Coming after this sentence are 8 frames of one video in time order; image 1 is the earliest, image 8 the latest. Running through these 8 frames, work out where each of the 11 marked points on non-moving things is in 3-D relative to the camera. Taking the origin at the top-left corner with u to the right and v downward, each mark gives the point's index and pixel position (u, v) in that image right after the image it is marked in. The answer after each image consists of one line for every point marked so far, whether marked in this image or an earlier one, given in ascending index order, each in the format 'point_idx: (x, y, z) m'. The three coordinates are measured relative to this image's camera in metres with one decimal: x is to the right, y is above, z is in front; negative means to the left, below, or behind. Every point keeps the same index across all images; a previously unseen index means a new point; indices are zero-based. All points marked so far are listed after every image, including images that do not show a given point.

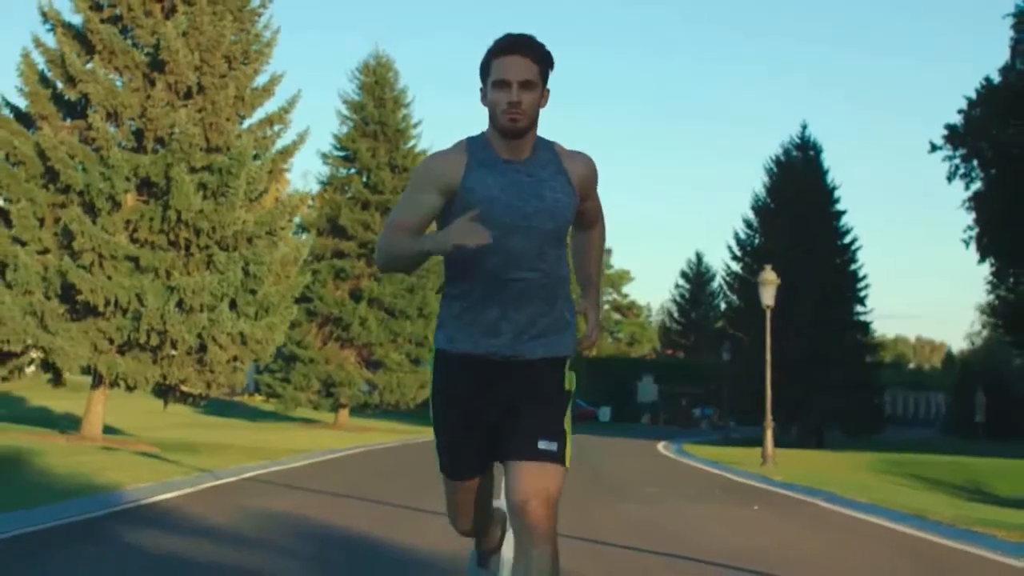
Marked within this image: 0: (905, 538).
0: (+4.0, -2.5, +13.9) m
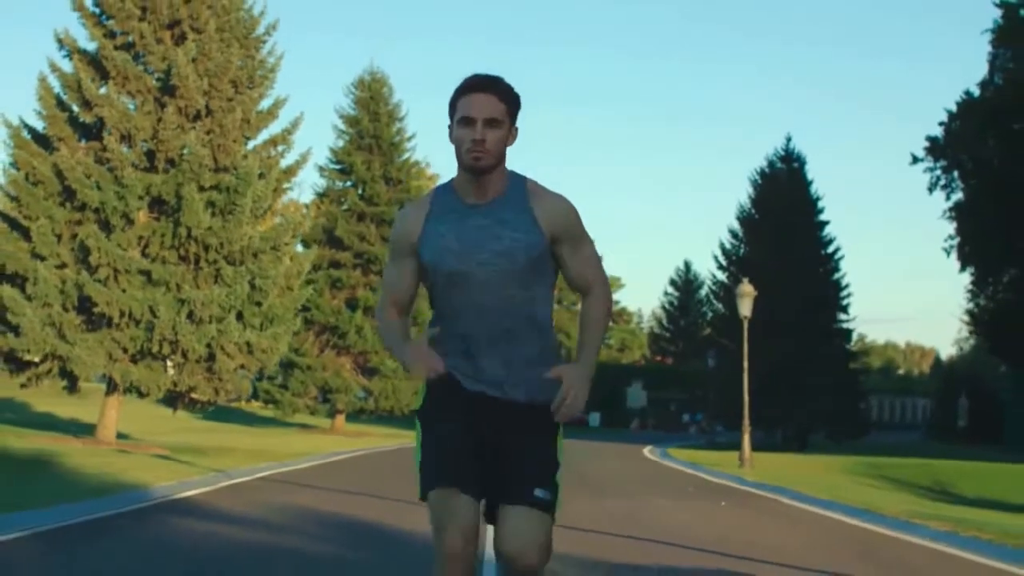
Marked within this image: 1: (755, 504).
0: (+3.9, -2.7, +15.6) m
1: (+3.4, -3.0, +19.0) m
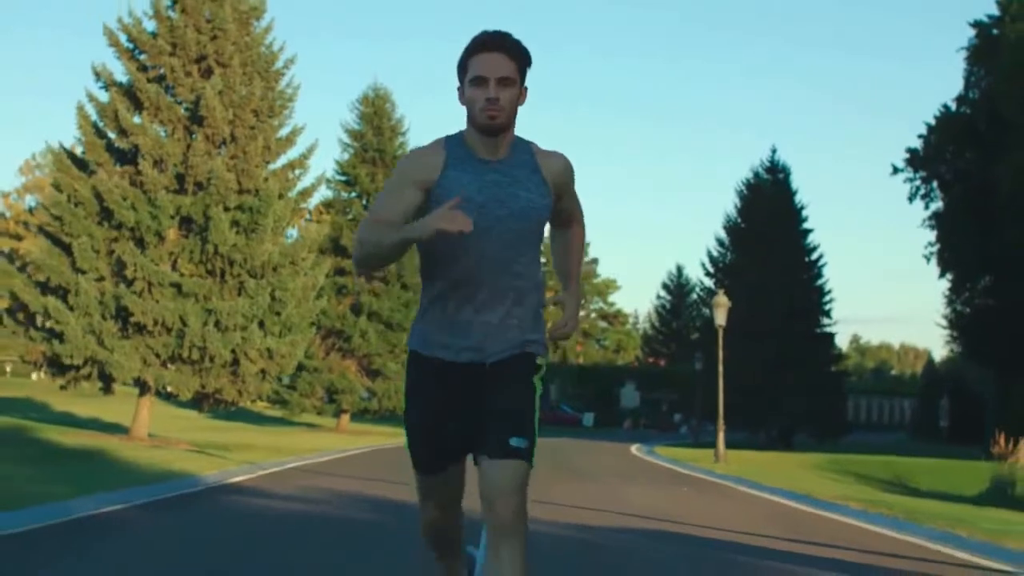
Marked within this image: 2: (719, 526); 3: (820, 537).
0: (+3.8, -3.0, +18.6) m
1: (+3.3, -3.3, +22.0) m
2: (+2.4, -2.8, +16.1) m
3: (+3.4, -2.7, +14.7) m
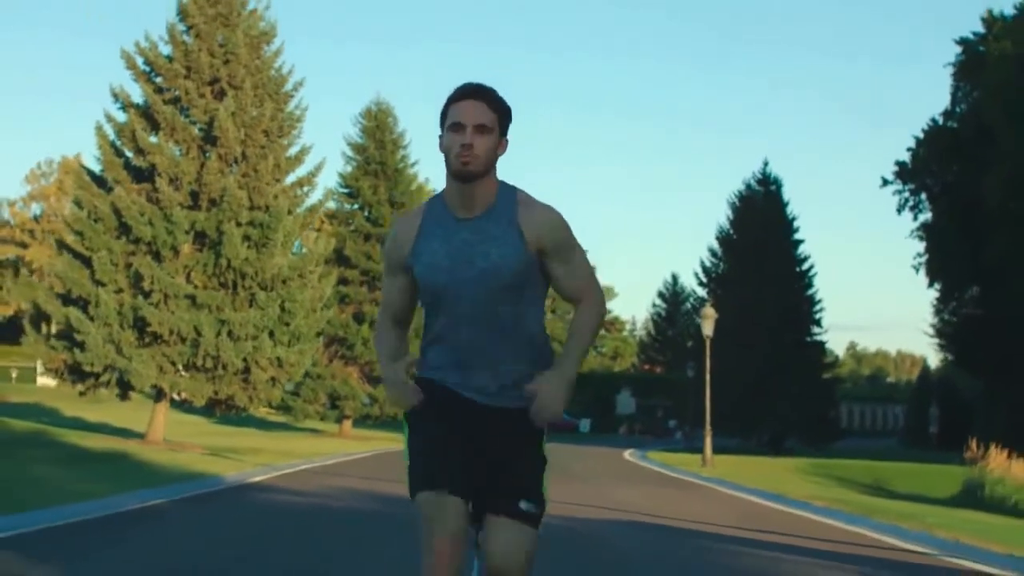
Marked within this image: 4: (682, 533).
0: (+3.8, -3.2, +20.3) m
1: (+3.3, -3.5, +23.7) m
2: (+2.4, -3.0, +17.8) m
3: (+3.3, -2.9, +16.4) m
4: (+1.9, -2.8, +15.9) m
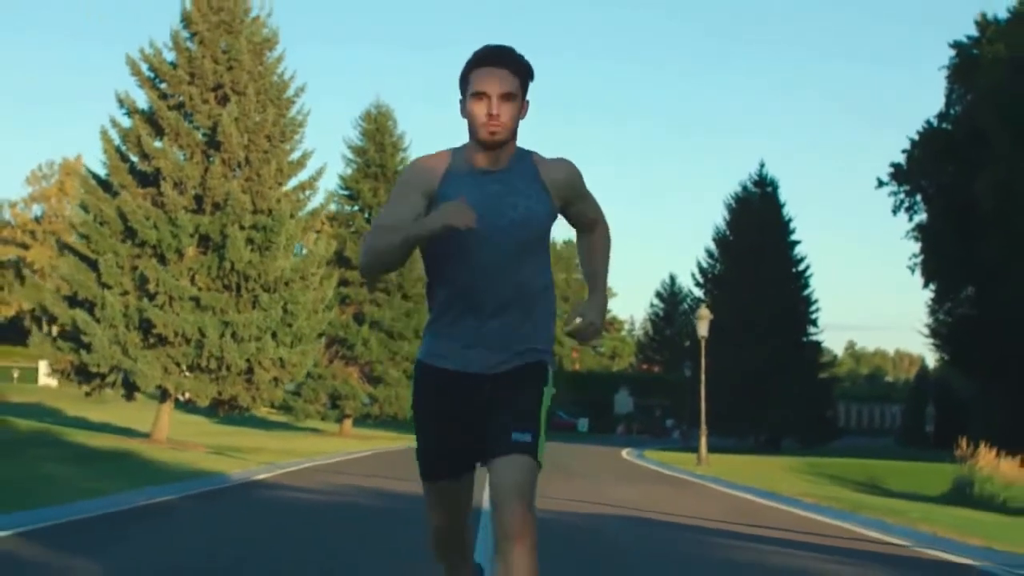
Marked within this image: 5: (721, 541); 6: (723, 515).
0: (+3.7, -3.3, +20.9) m
1: (+3.2, -3.6, +24.4) m
2: (+2.4, -3.0, +18.5) m
3: (+3.3, -2.9, +17.1) m
4: (+1.9, -2.9, +16.6) m
5: (+2.3, -2.8, +15.0) m
6: (+2.9, -3.1, +18.6) m
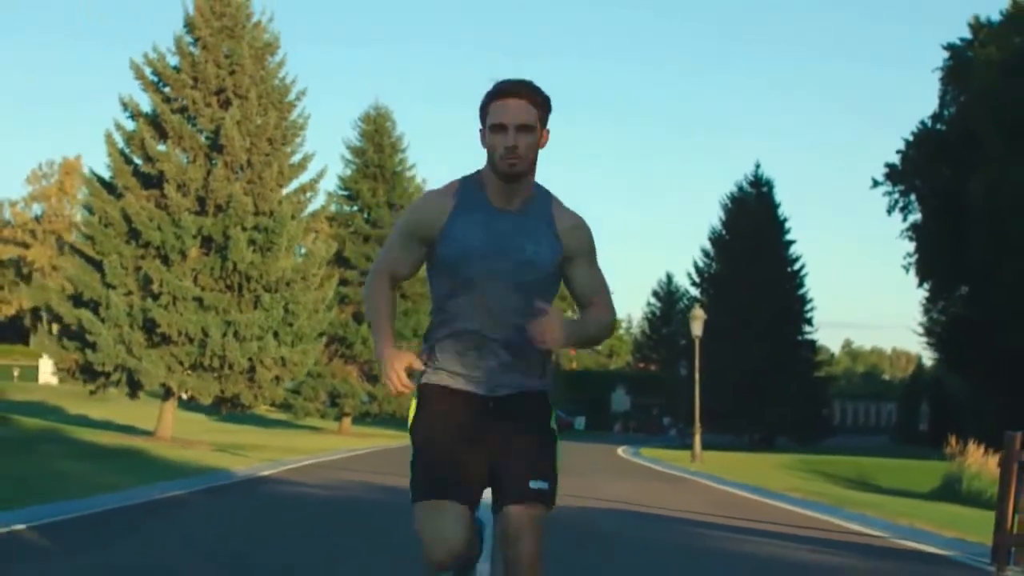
0: (+3.7, -3.3, +21.6) m
1: (+3.2, -3.6, +25.0) m
2: (+2.3, -3.1, +19.1) m
3: (+3.2, -3.0, +17.7) m
4: (+1.9, -2.9, +17.2) m
5: (+2.2, -2.8, +15.6) m
6: (+2.8, -3.1, +19.3) m
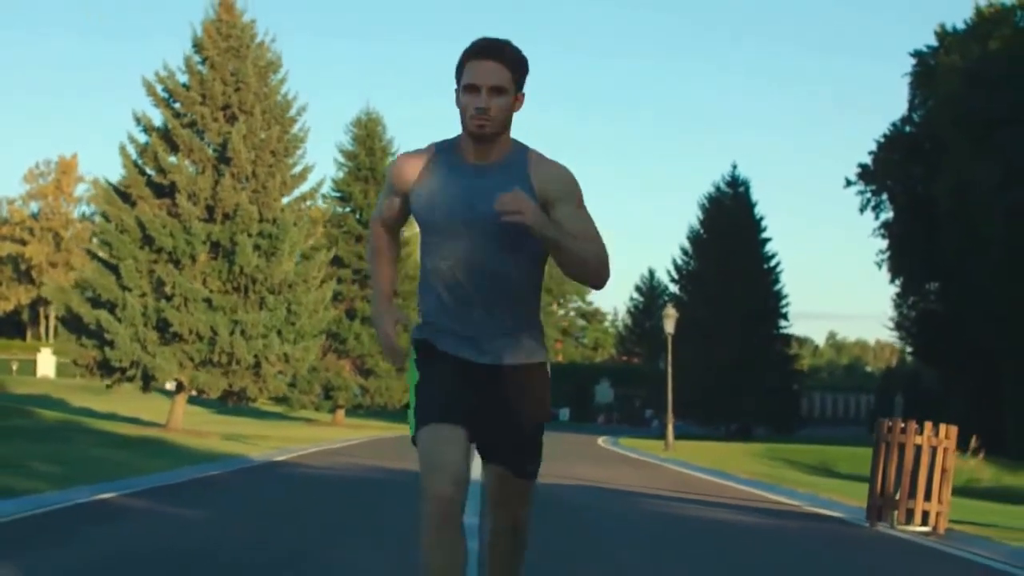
0: (+3.4, -3.4, +24.5) m
1: (+2.9, -3.7, +27.9) m
2: (+2.1, -3.2, +22.0) m
3: (+3.0, -3.1, +20.6) m
4: (+1.7, -3.0, +20.1) m
5: (+2.1, -2.9, +18.5) m
6: (+2.6, -3.2, +22.2) m
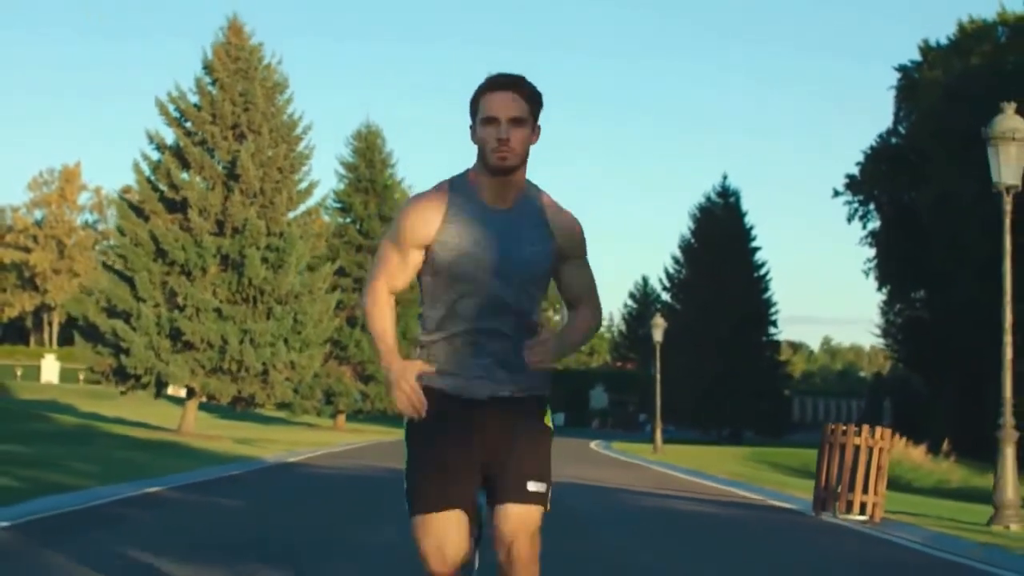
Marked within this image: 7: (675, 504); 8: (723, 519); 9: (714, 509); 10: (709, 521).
0: (+3.3, -3.7, +26.4) m
1: (+2.8, -4.0, +29.8) m
2: (+2.0, -3.5, +23.9) m
3: (+2.9, -3.4, +22.5) m
4: (+1.6, -3.3, +22.0) m
5: (+2.0, -3.2, +20.4) m
6: (+2.5, -3.5, +24.1) m
7: (+2.2, -3.1, +19.8) m
8: (+2.7, -3.1, +18.2) m
9: (+2.7, -3.1, +19.1) m
10: (+2.5, -3.0, +17.9) m
